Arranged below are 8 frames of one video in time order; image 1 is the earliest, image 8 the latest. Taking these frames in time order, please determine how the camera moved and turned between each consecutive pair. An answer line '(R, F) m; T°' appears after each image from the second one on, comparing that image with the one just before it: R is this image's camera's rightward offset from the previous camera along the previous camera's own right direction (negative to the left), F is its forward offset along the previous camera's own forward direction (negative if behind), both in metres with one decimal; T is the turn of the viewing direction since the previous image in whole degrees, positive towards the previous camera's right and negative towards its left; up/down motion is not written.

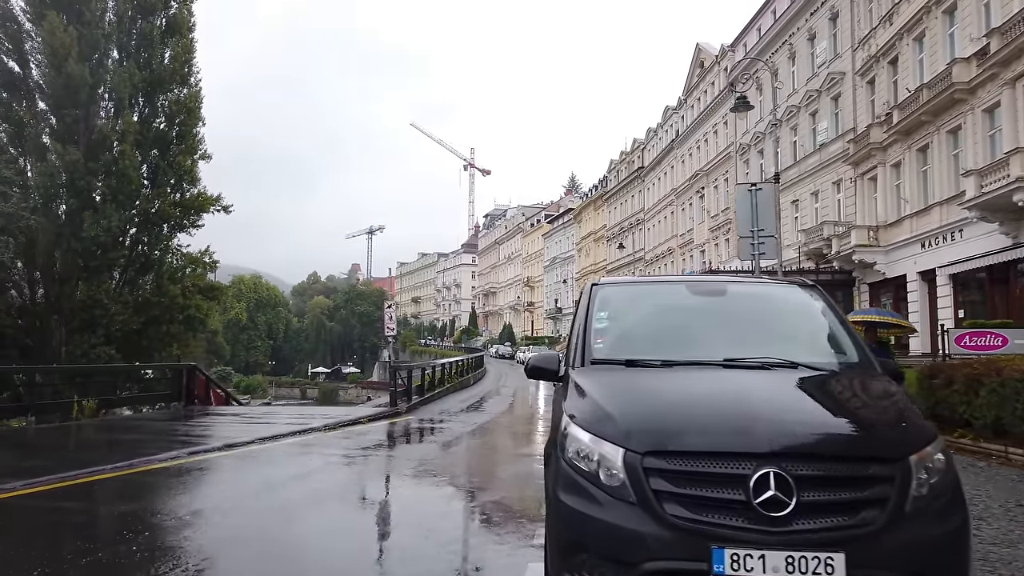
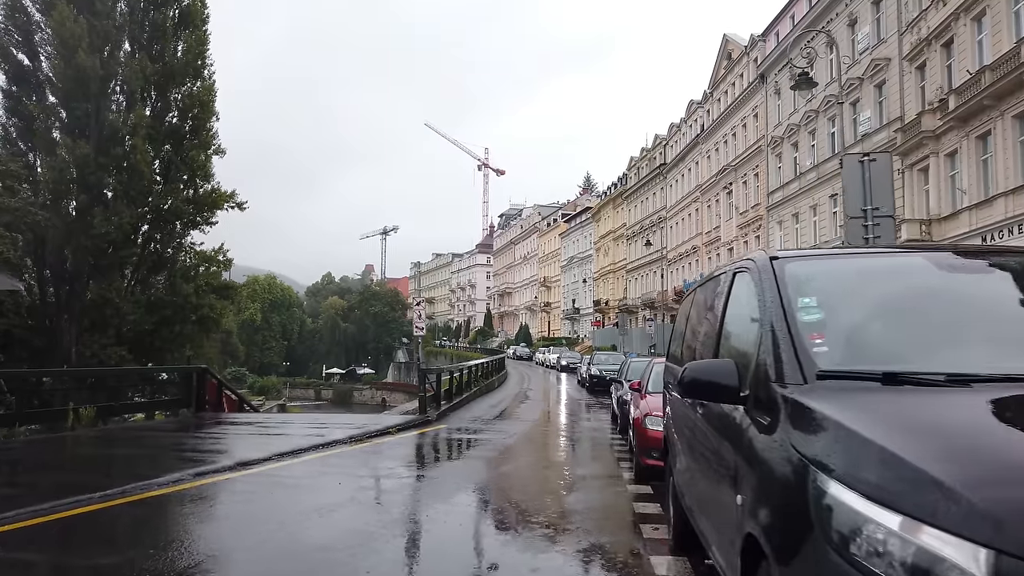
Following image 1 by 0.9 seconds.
(-0.4, +1.2) m; -1°
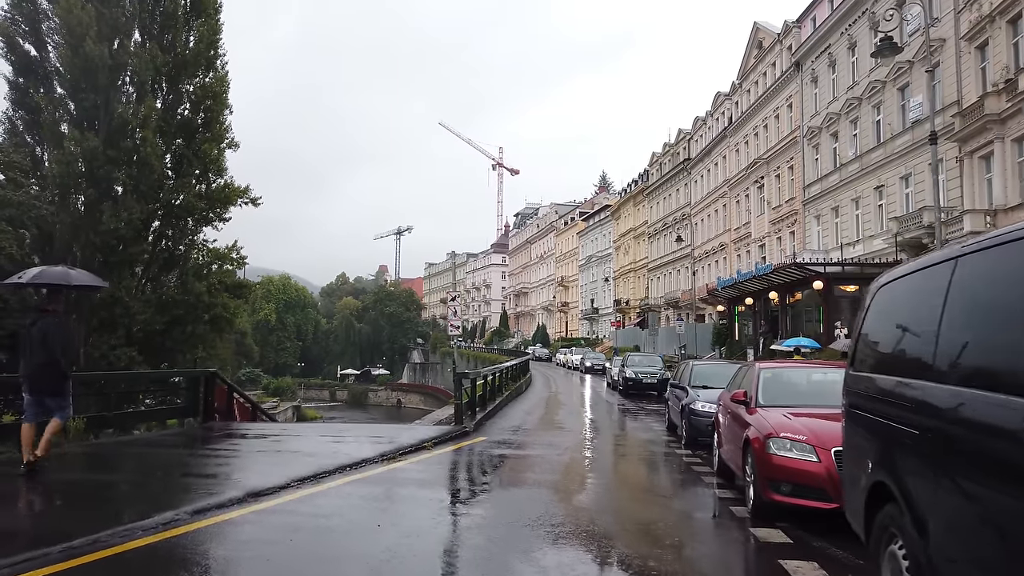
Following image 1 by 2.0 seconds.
(-0.5, +1.4) m; -1°
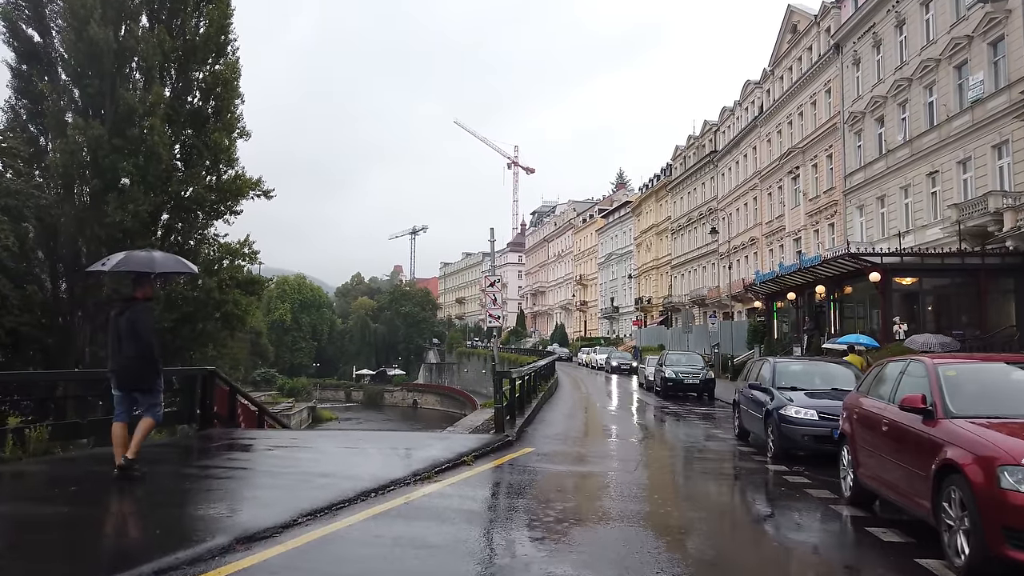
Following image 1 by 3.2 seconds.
(-0.4, +1.6) m; -1°
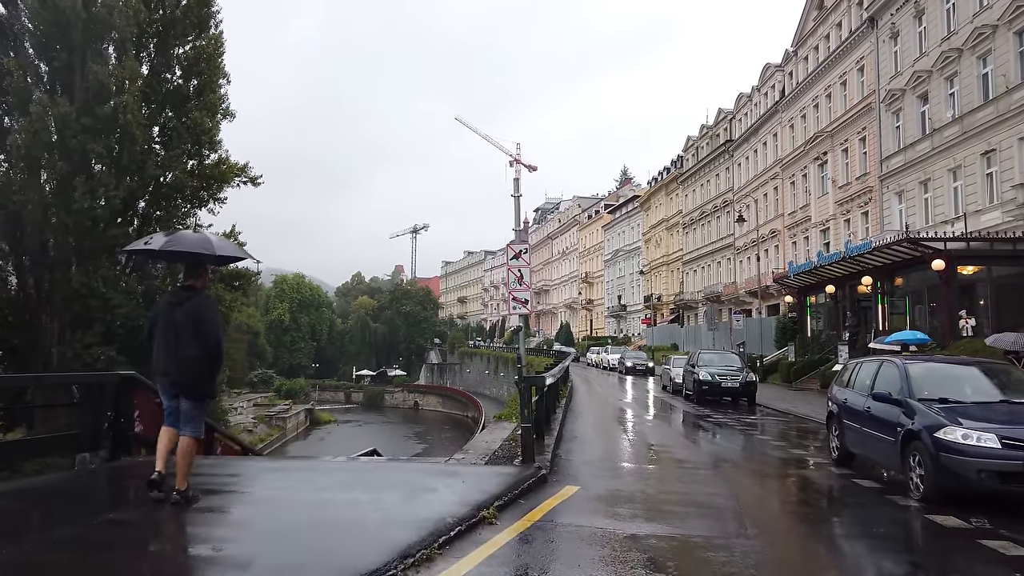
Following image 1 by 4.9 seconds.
(-0.3, +2.4) m; 0°
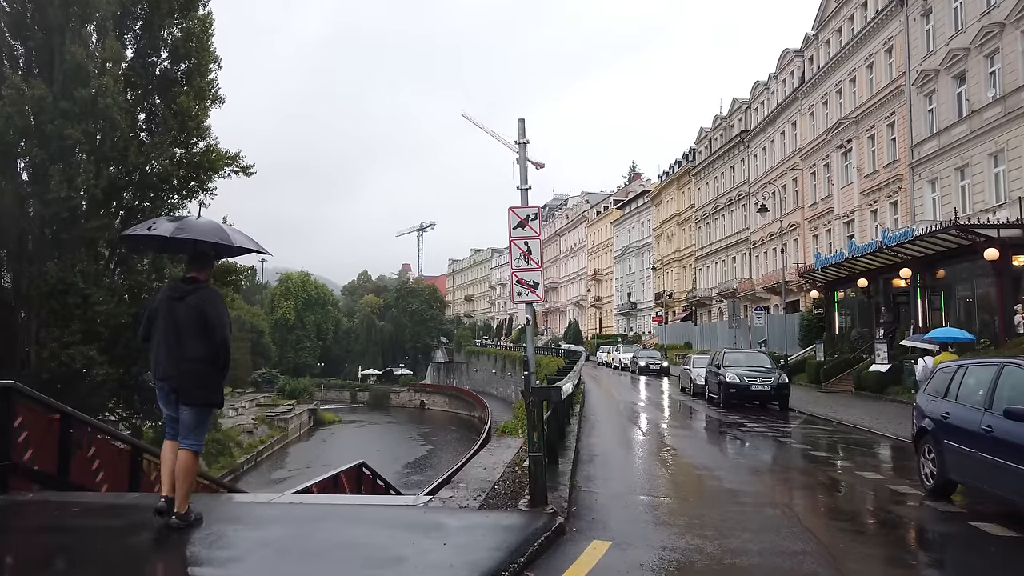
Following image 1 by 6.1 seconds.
(0.0, +1.6) m; -1°
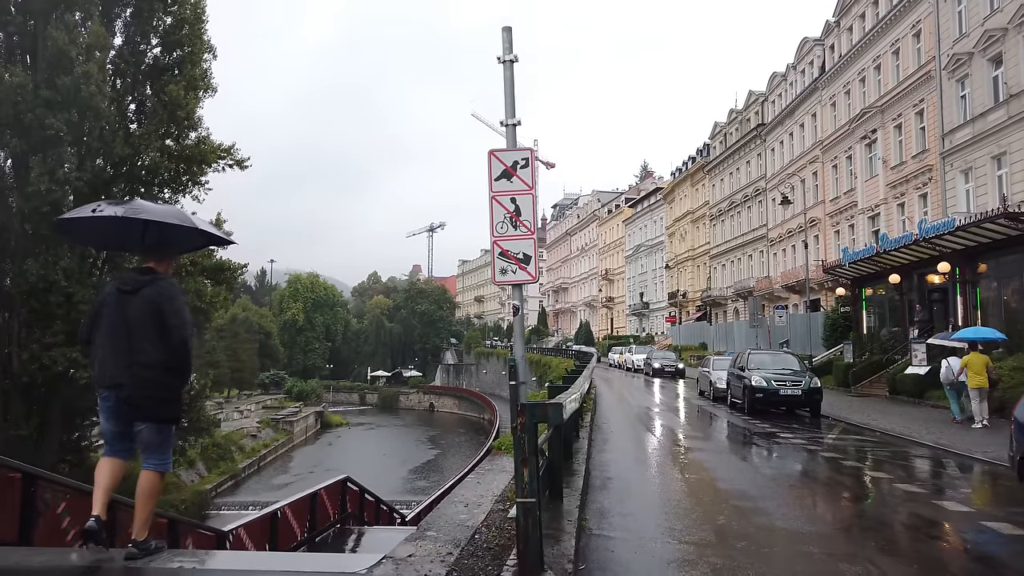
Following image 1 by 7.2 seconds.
(+0.1, +1.3) m; -1°
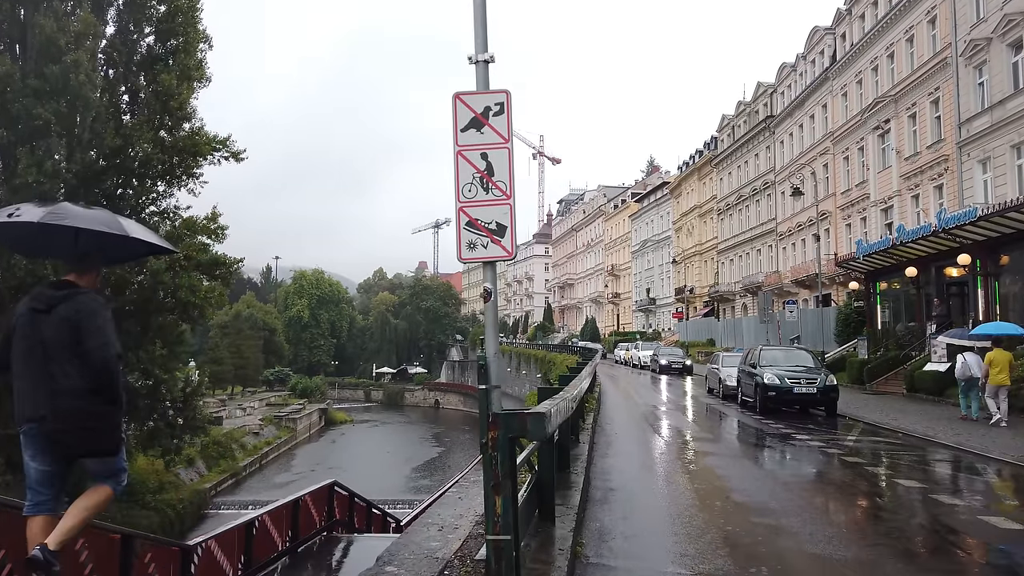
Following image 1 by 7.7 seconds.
(+0.1, +0.7) m; 0°
